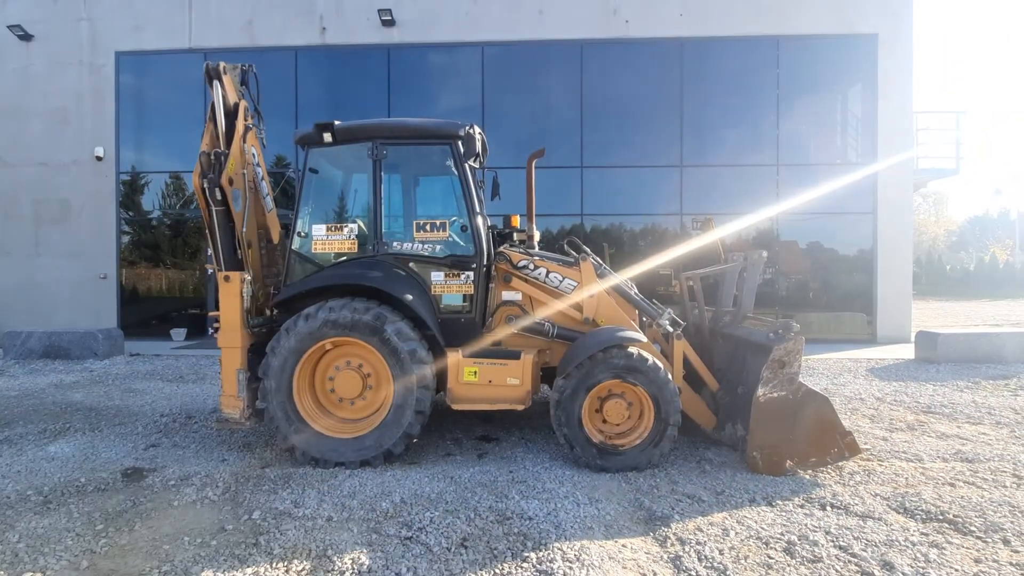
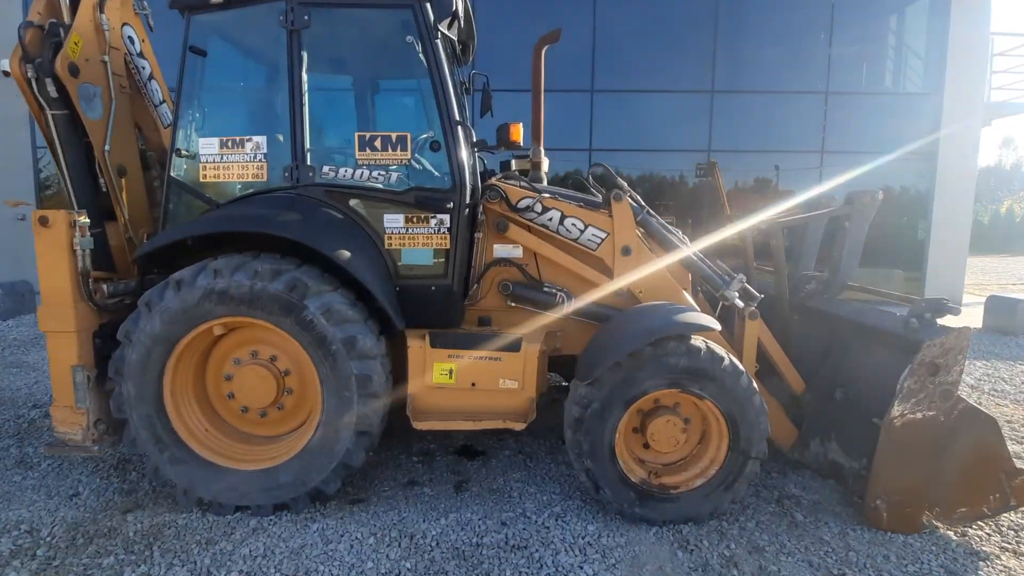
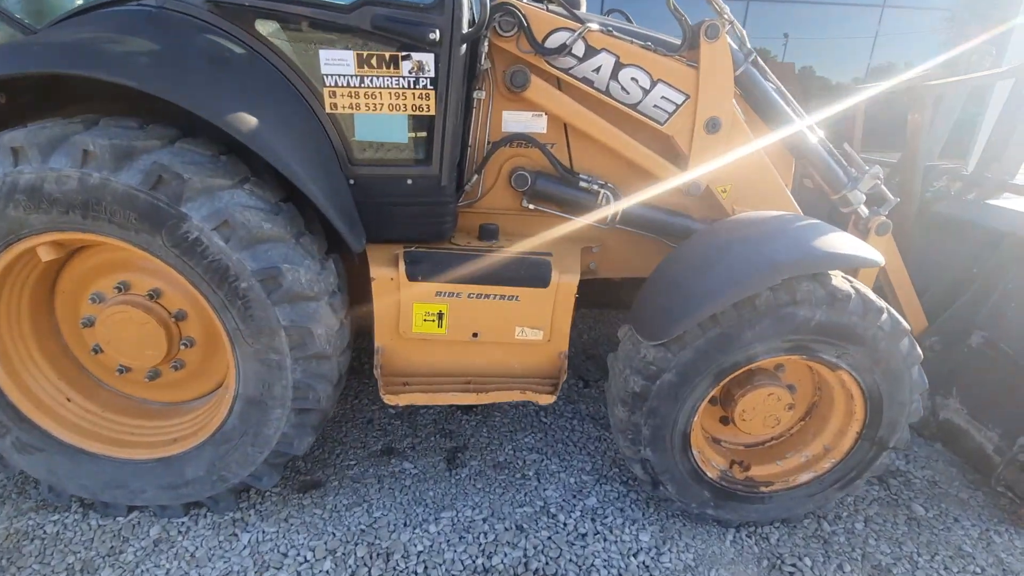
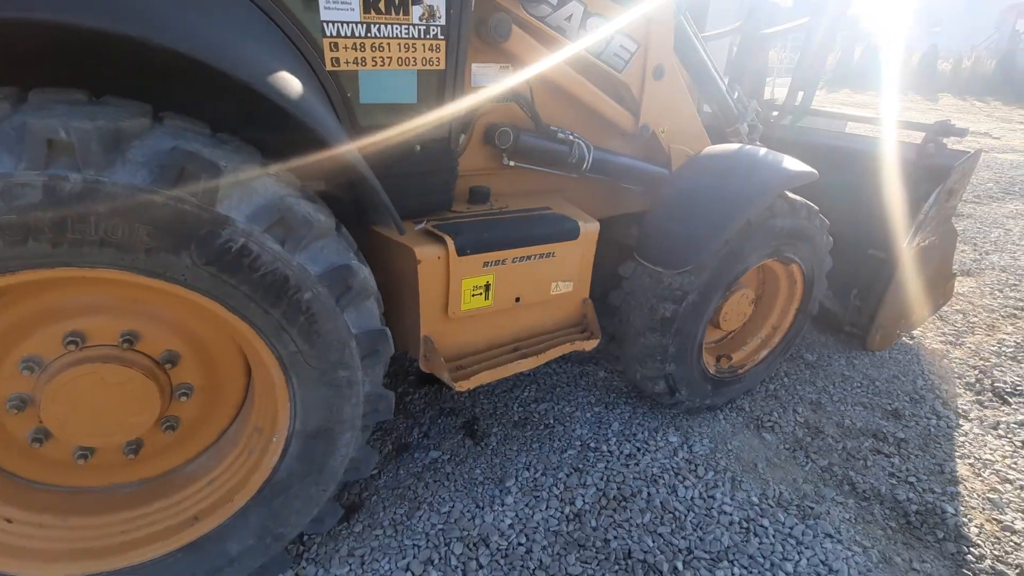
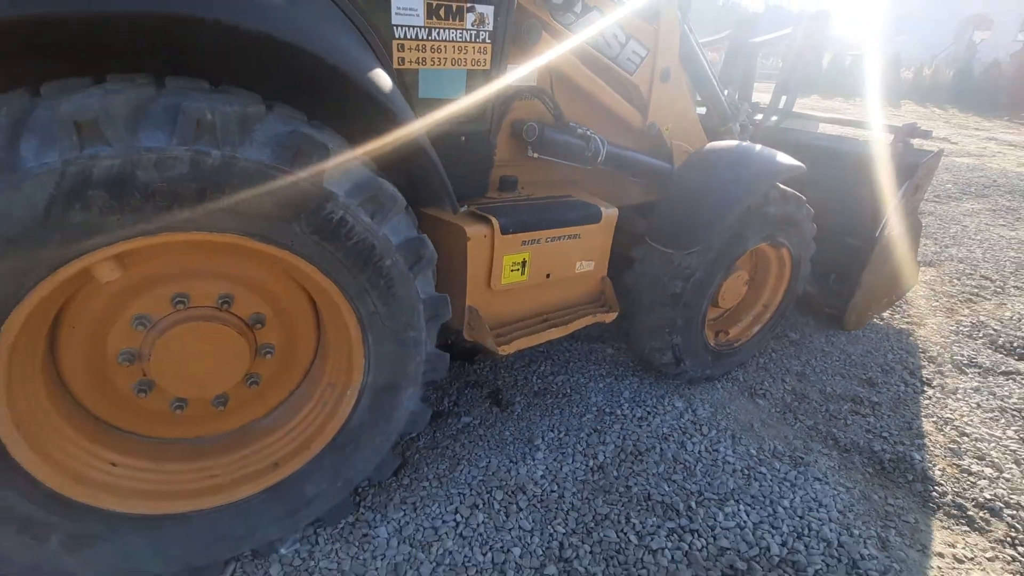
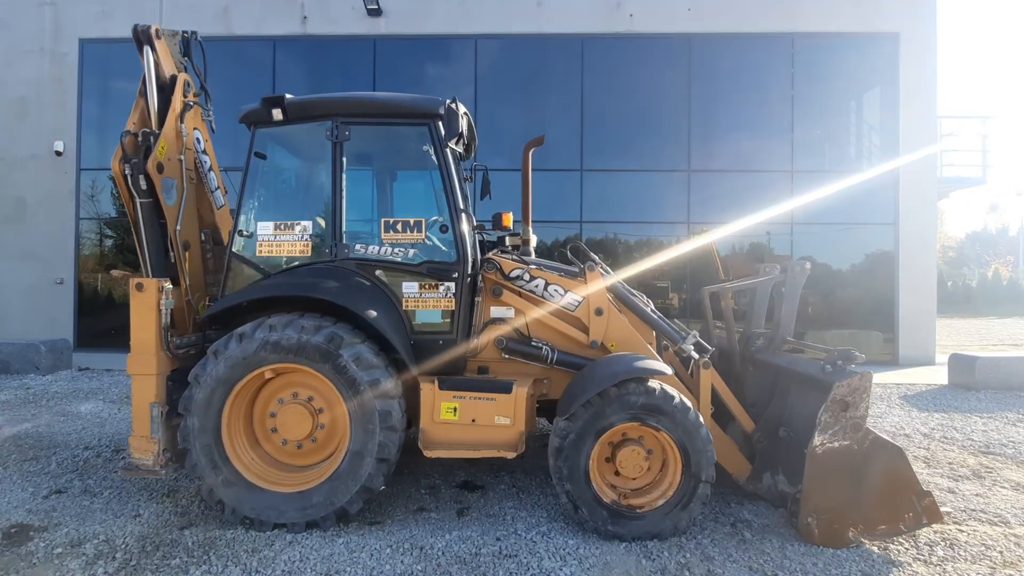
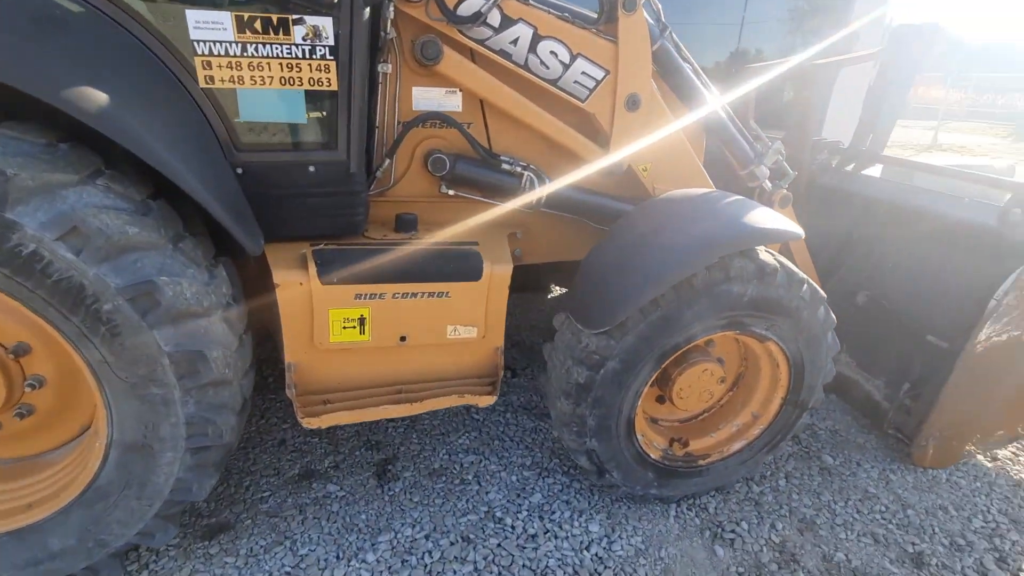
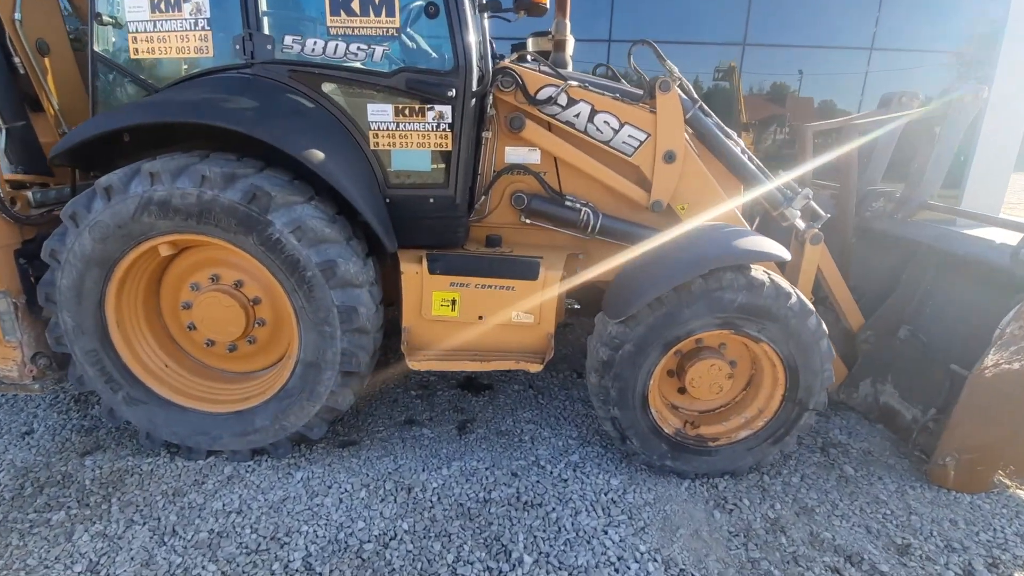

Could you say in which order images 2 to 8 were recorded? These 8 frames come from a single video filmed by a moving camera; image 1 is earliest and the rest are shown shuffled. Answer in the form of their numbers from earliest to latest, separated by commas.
6, 2, 8, 3, 7, 4, 5
